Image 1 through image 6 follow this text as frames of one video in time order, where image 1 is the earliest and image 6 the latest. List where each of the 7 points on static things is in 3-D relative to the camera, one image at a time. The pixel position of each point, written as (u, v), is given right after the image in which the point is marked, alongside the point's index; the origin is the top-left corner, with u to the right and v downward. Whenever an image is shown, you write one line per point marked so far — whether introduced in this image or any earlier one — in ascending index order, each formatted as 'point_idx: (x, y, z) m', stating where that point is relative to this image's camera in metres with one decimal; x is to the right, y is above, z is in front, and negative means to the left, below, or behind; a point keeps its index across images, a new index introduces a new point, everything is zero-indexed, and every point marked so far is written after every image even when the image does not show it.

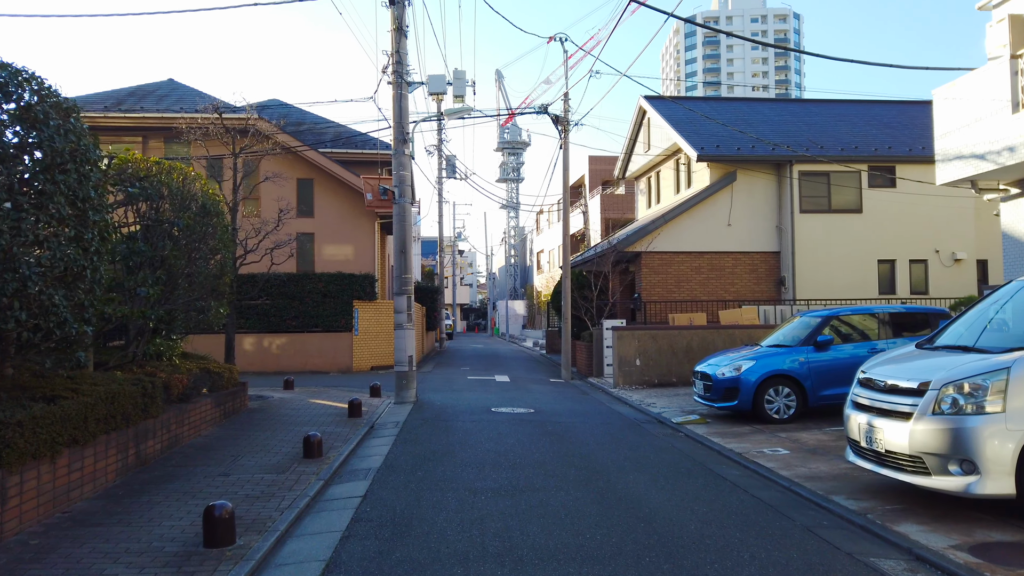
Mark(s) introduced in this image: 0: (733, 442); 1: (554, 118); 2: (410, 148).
0: (+2.9, -2.0, +10.3) m
1: (+1.1, +4.3, +19.9) m
2: (-2.0, +2.7, +14.9) m
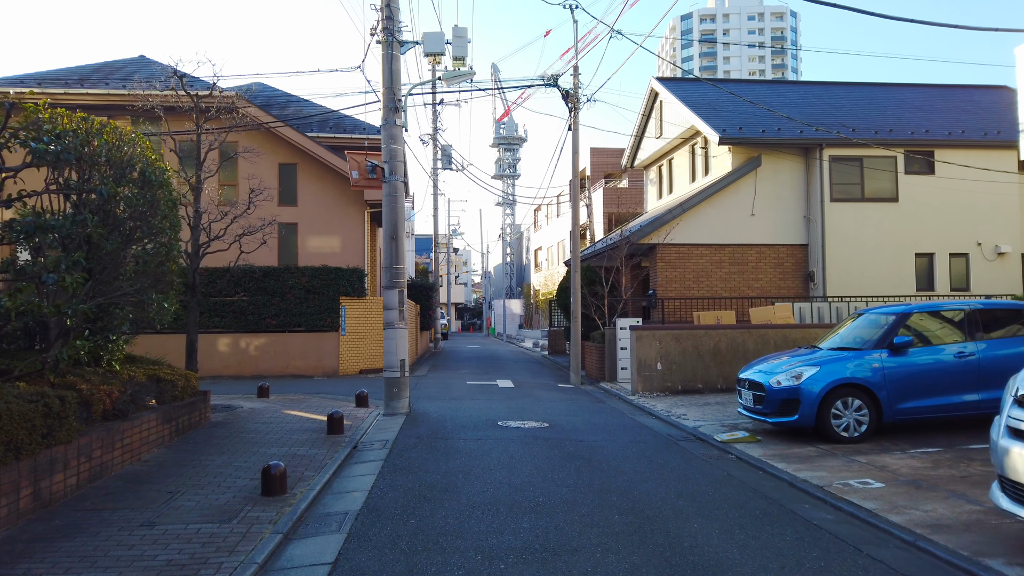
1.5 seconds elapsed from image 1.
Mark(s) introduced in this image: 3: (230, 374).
0: (+3.1, -1.9, +8.3) m
1: (+1.2, +4.5, +17.9) m
2: (-1.8, +2.8, +12.8) m
3: (-7.0, -2.1, +19.3) m
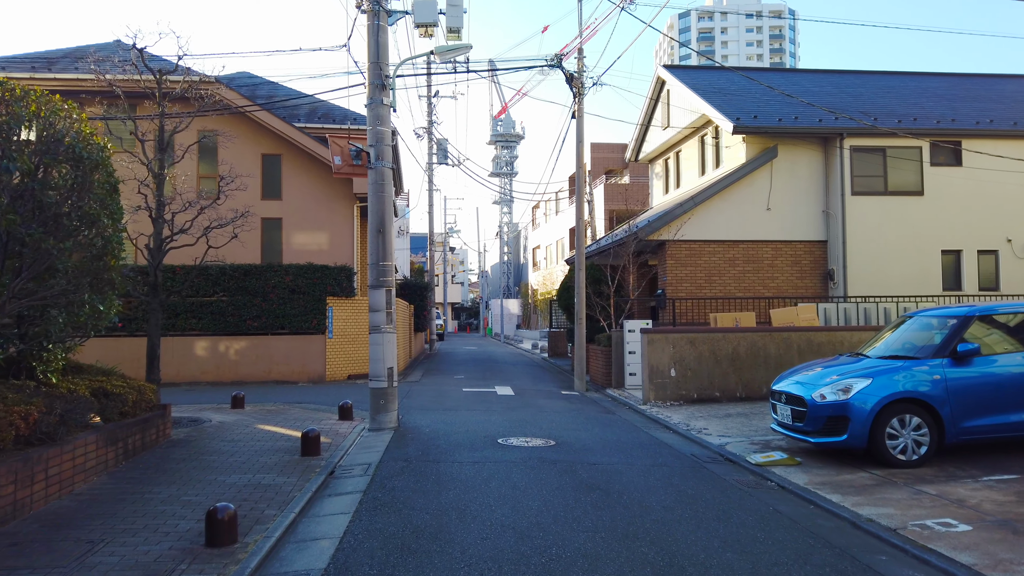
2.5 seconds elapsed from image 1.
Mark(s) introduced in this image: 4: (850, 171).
0: (+3.1, -1.9, +7.0) m
1: (+1.2, +4.5, +16.5) m
2: (-1.8, +2.8, +11.5) m
3: (-7.0, -2.1, +17.9) m
4: (+8.2, +2.8, +19.0) m
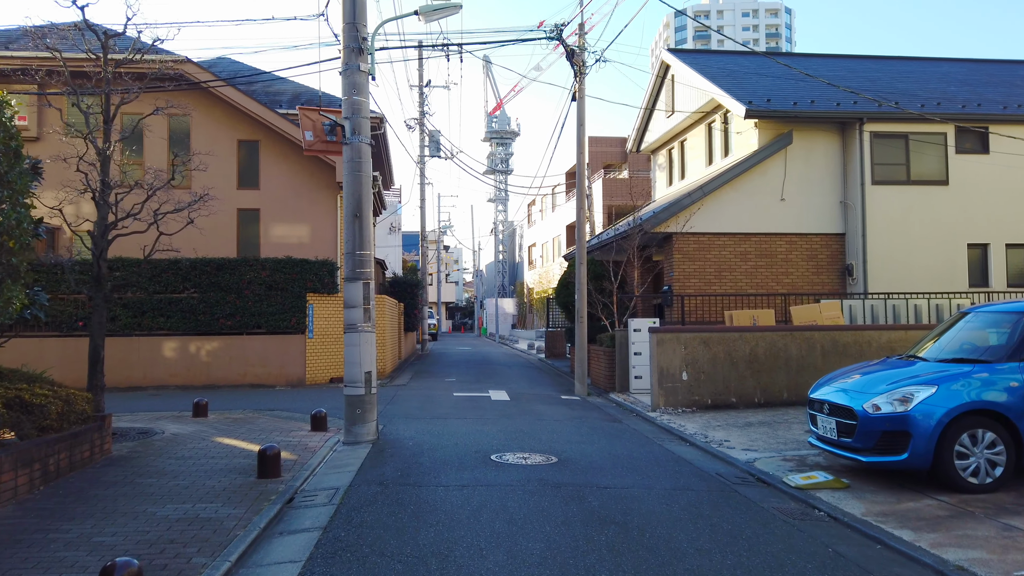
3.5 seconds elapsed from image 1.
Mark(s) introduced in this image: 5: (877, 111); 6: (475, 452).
0: (+3.1, -1.8, +5.6) m
1: (+1.1, +4.6, +15.2) m
2: (-1.9, +2.9, +10.1) m
3: (-7.1, -2.0, +16.5) m
4: (+8.1, +2.9, +17.7) m
5: (+8.2, +4.0, +17.5) m
6: (-0.4, -1.9, +8.8) m
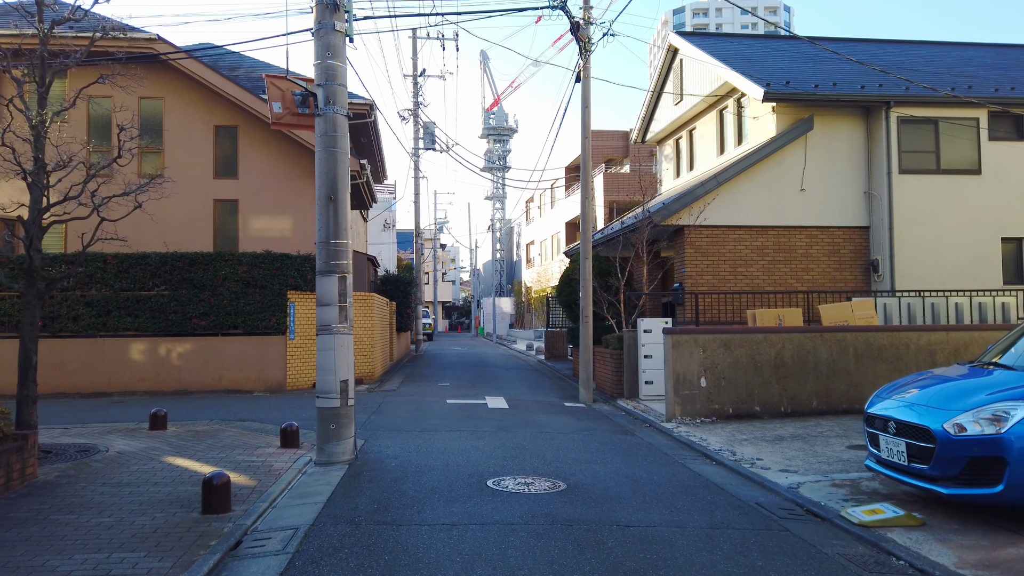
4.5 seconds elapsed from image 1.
0: (+3.1, -1.8, +4.3) m
1: (+1.0, +4.6, +13.8) m
2: (-1.9, +2.9, +8.7) m
3: (-7.1, -2.0, +15.1) m
4: (+8.1, +3.0, +16.4) m
5: (+8.1, +4.0, +16.2) m
6: (-0.4, -1.8, +7.5) m
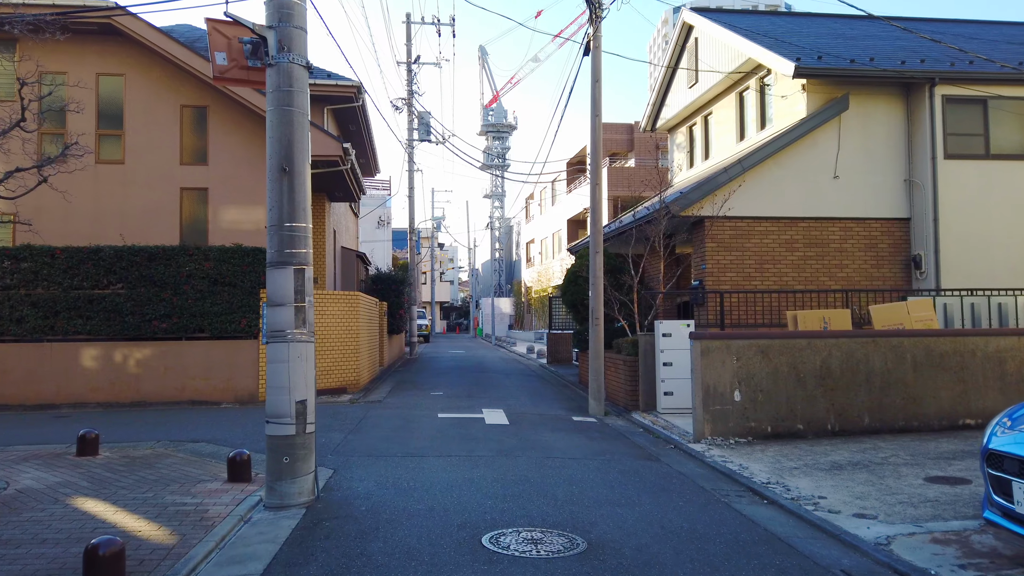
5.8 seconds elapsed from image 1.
0: (+3.1, -1.7, +2.6) m
1: (+1.1, +4.7, +12.1) m
2: (-1.8, +3.0, +7.0) m
3: (-7.1, -1.9, +13.4) m
4: (+8.1, +3.0, +14.7) m
5: (+8.2, +4.1, +14.4) m
6: (-0.4, -1.8, +5.8) m
